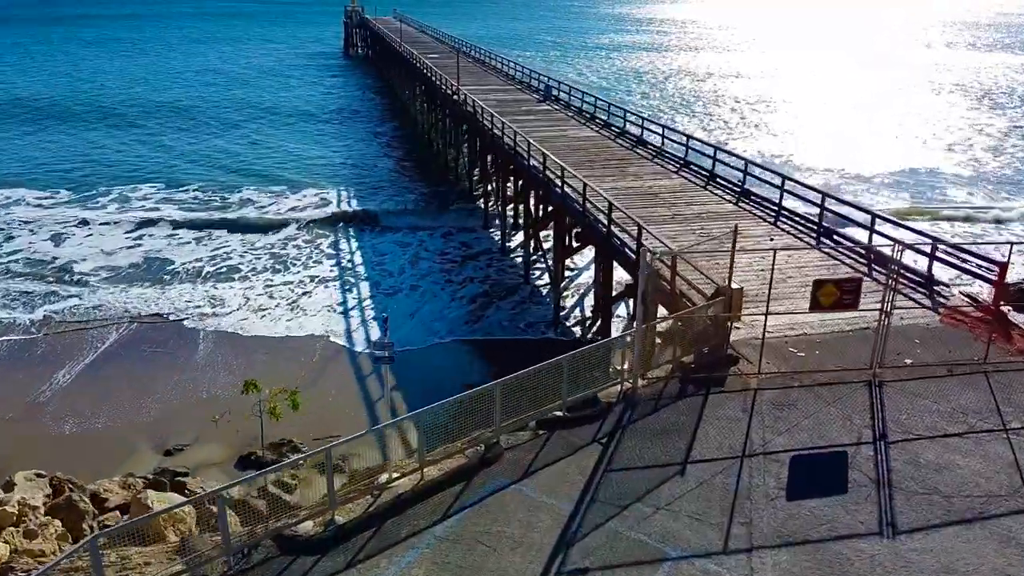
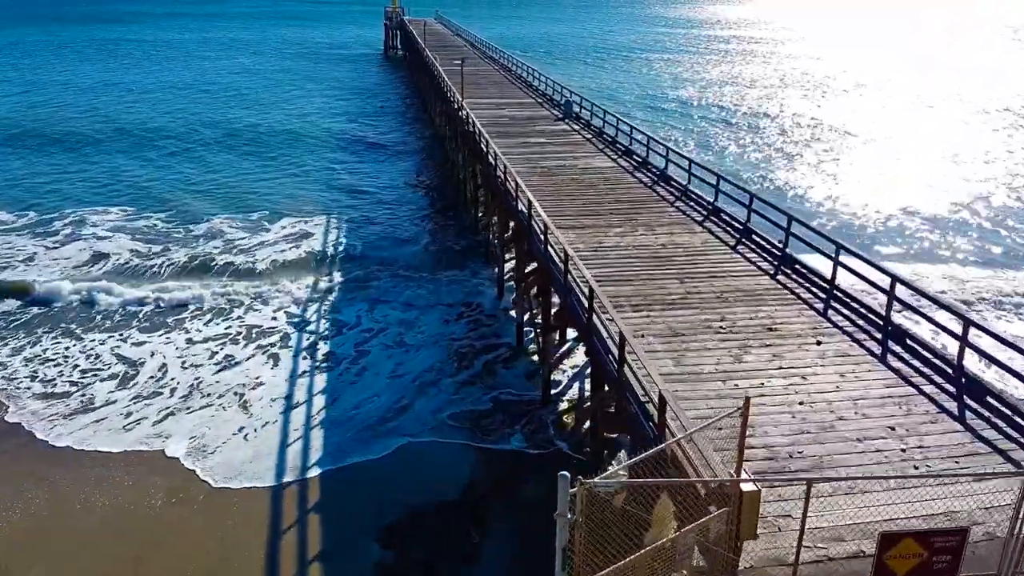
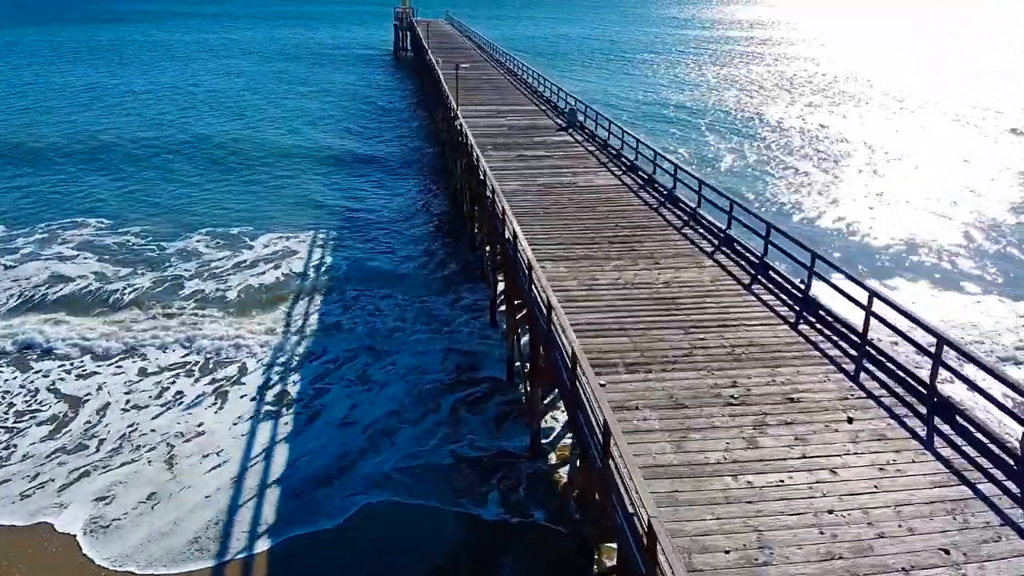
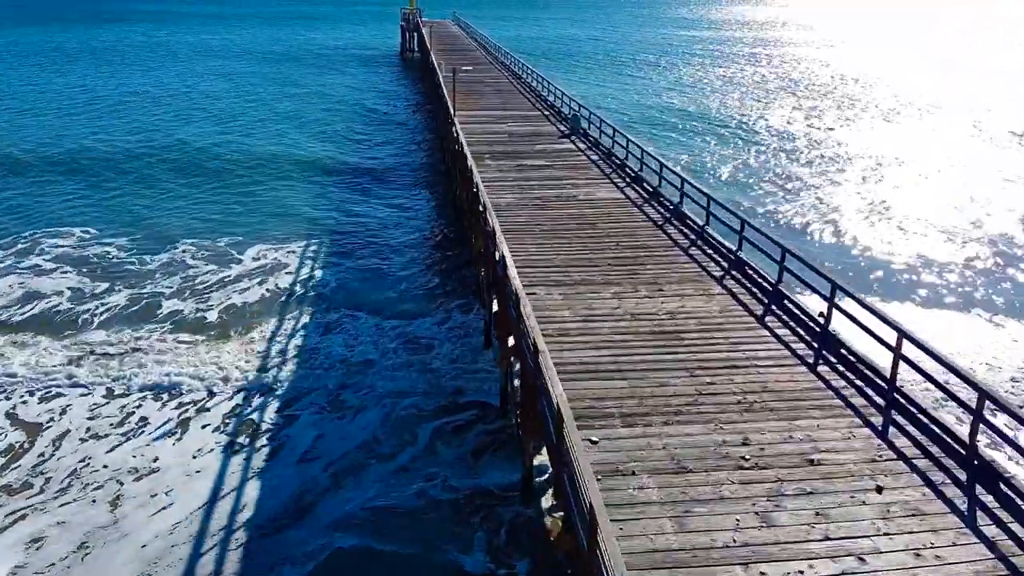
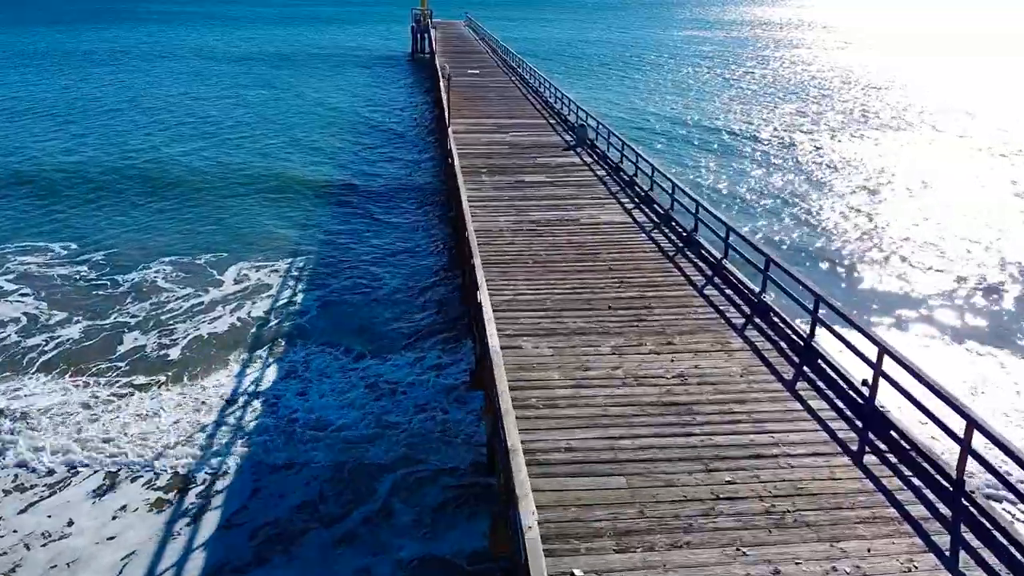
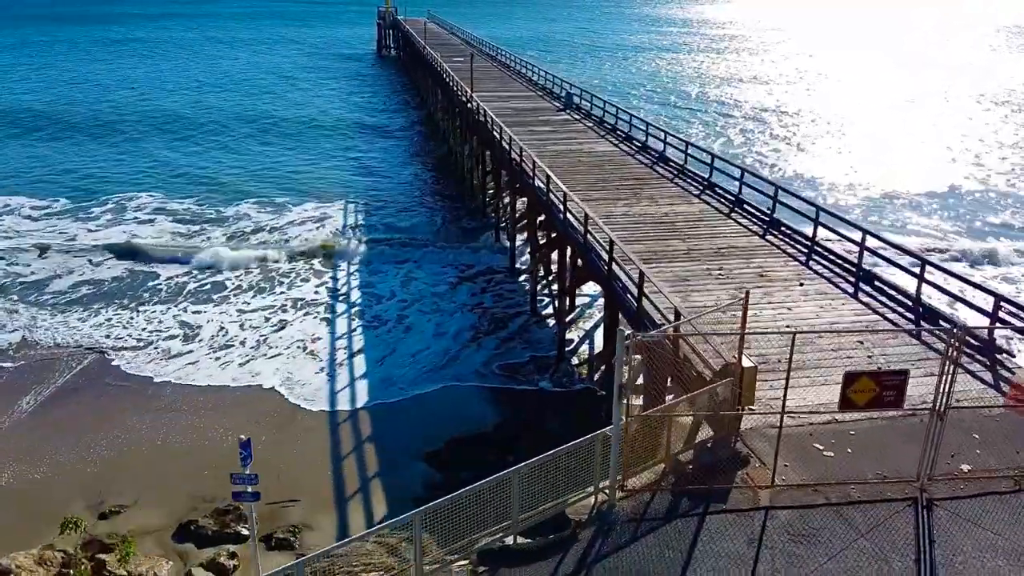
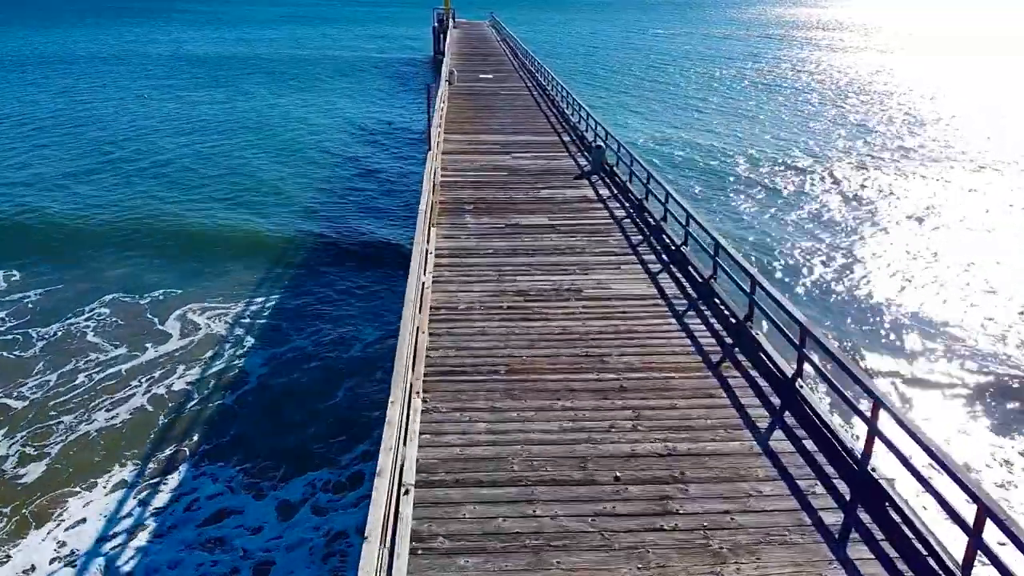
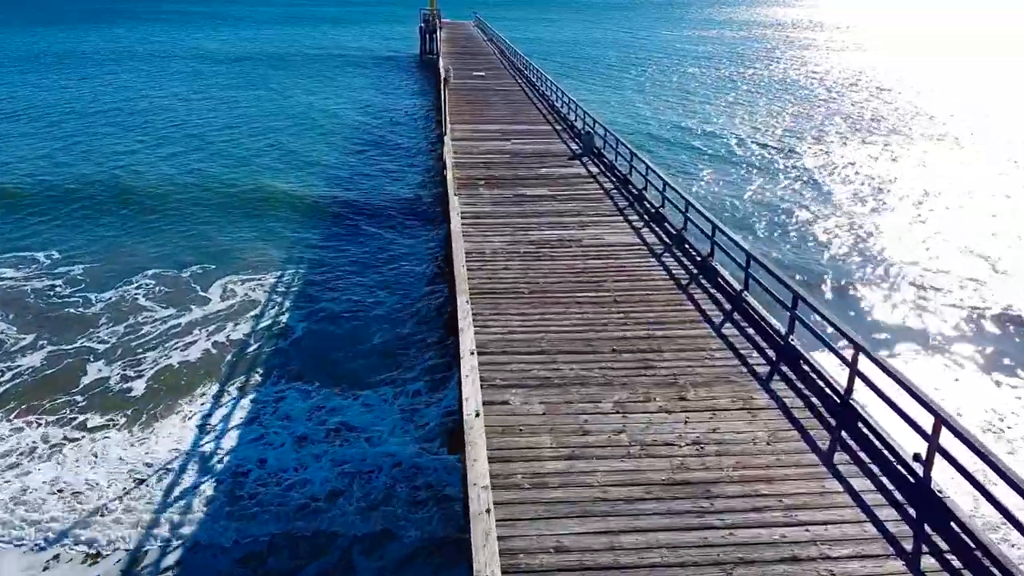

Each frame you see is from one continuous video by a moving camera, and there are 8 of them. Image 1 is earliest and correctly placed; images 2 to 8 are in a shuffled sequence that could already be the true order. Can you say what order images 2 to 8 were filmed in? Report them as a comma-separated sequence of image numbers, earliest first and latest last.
6, 2, 3, 4, 5, 8, 7
